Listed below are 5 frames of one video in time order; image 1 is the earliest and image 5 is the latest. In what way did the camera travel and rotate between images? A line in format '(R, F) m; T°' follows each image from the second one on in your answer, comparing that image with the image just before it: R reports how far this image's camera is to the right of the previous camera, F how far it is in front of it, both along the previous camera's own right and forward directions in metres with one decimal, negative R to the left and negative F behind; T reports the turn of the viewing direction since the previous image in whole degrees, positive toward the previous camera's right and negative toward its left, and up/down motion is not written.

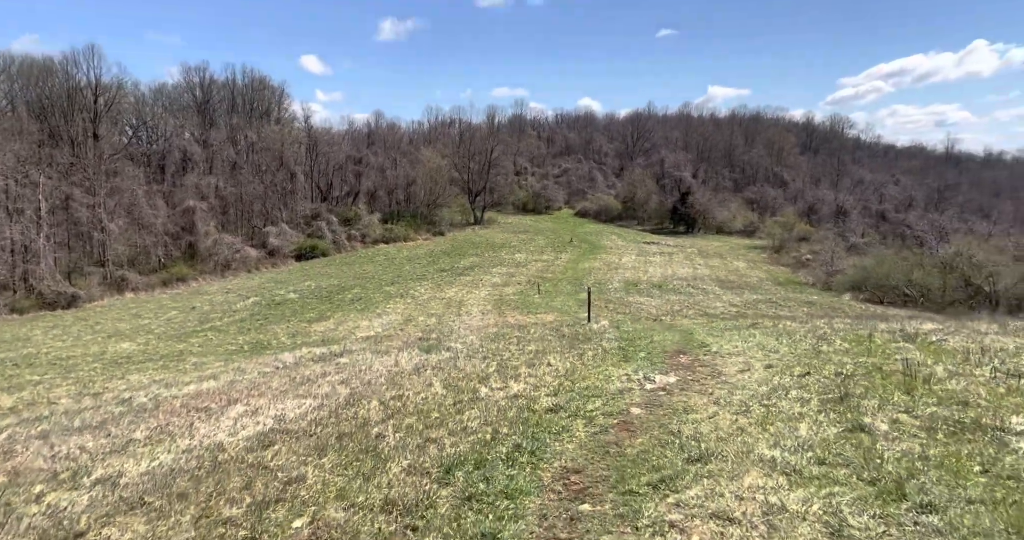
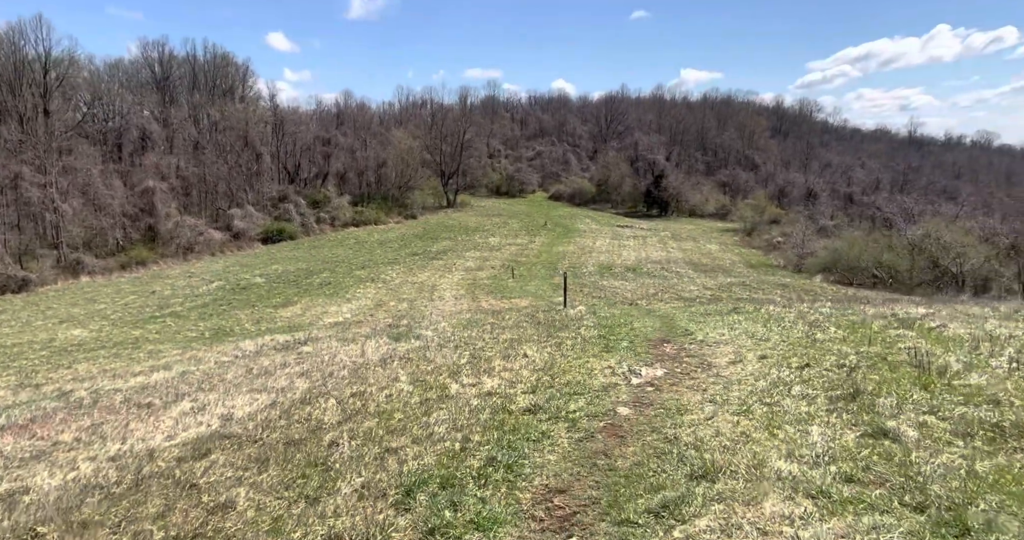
(0.0, +0.6) m; +2°
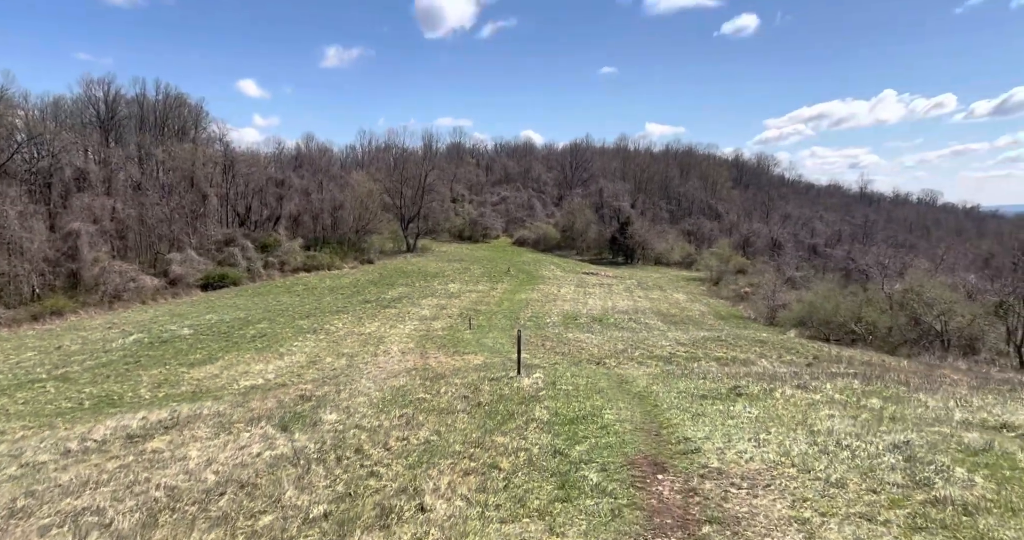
(+0.5, +3.1) m; +3°
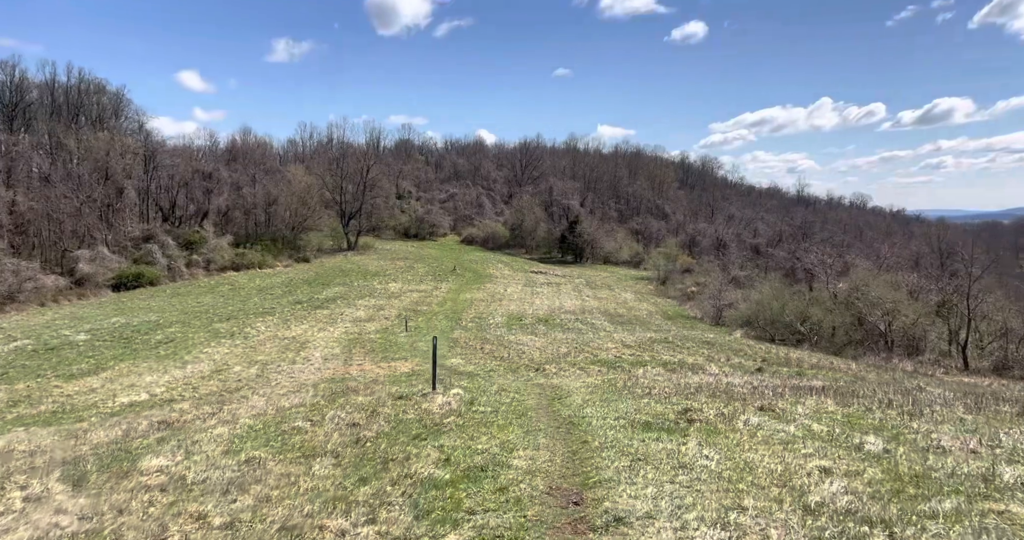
(+0.7, +2.2) m; +4°
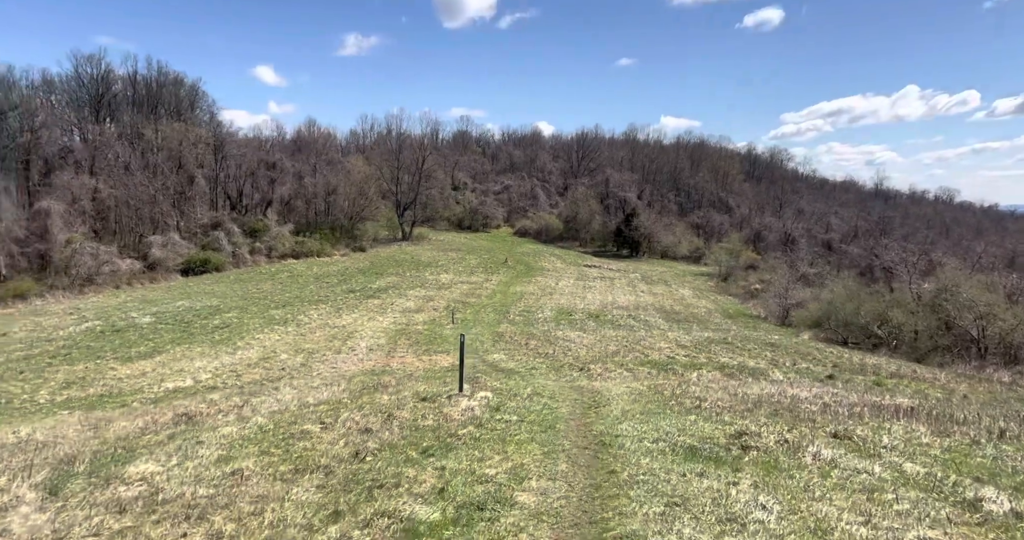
(+0.4, +1.0) m; -5°
